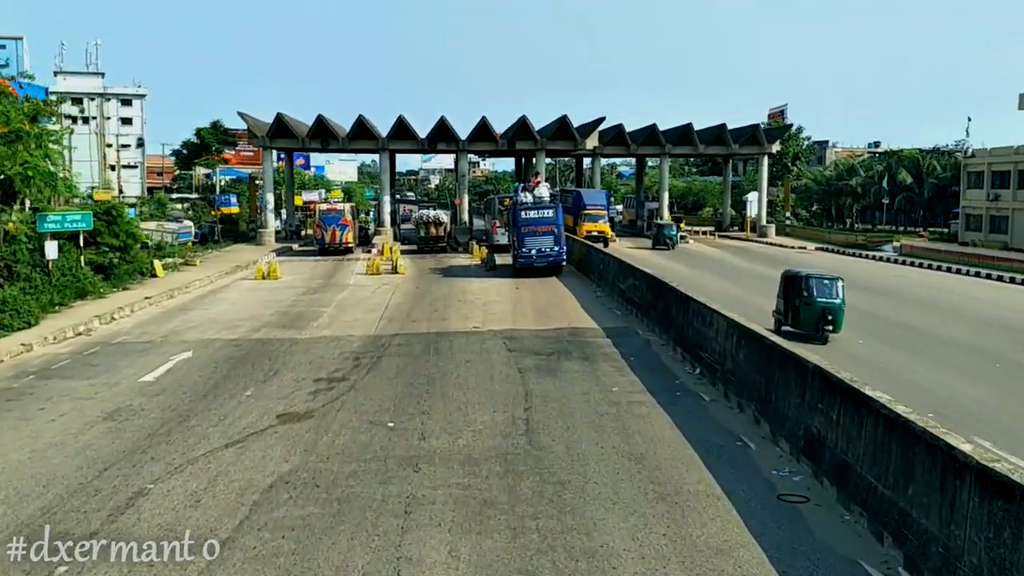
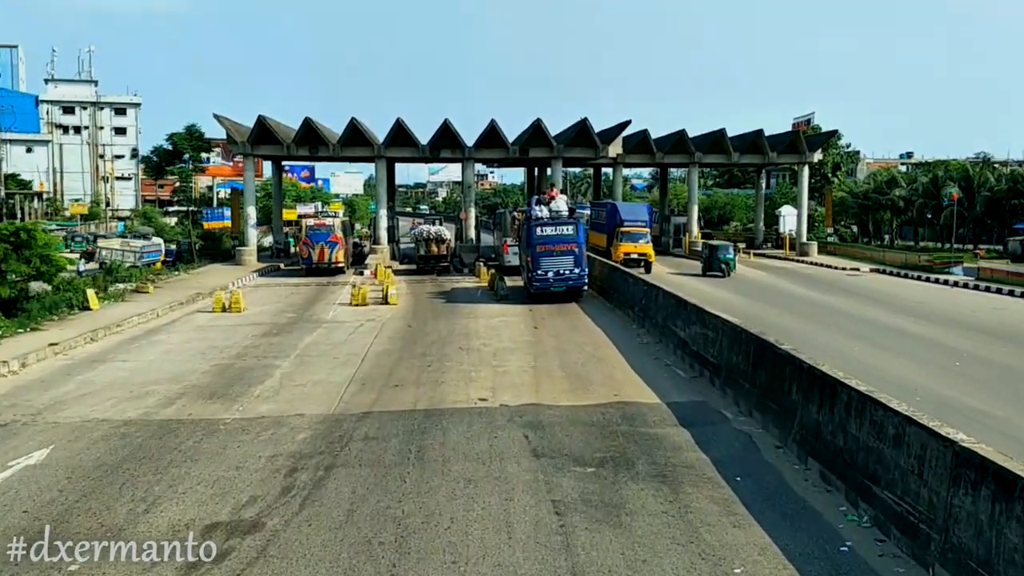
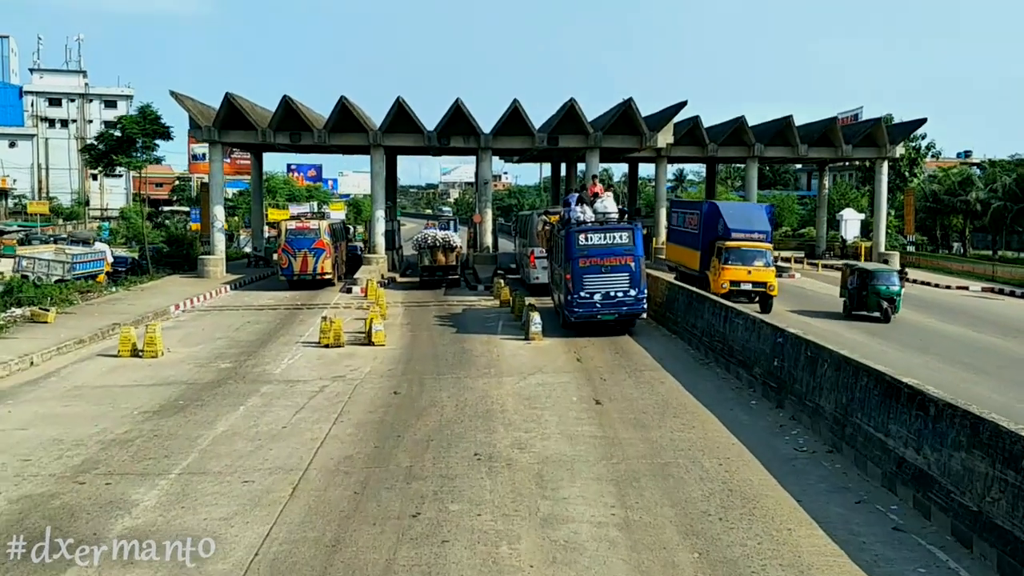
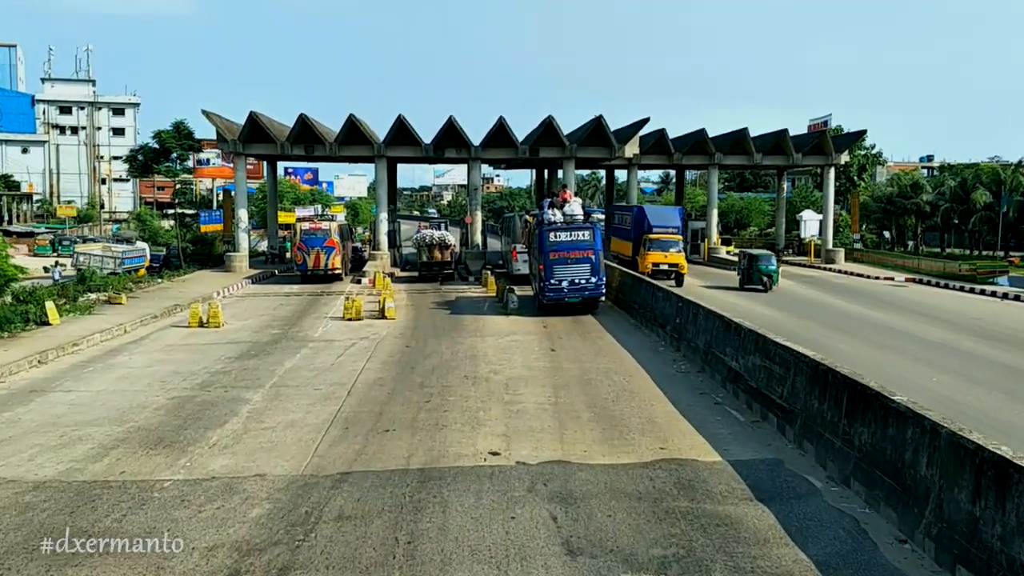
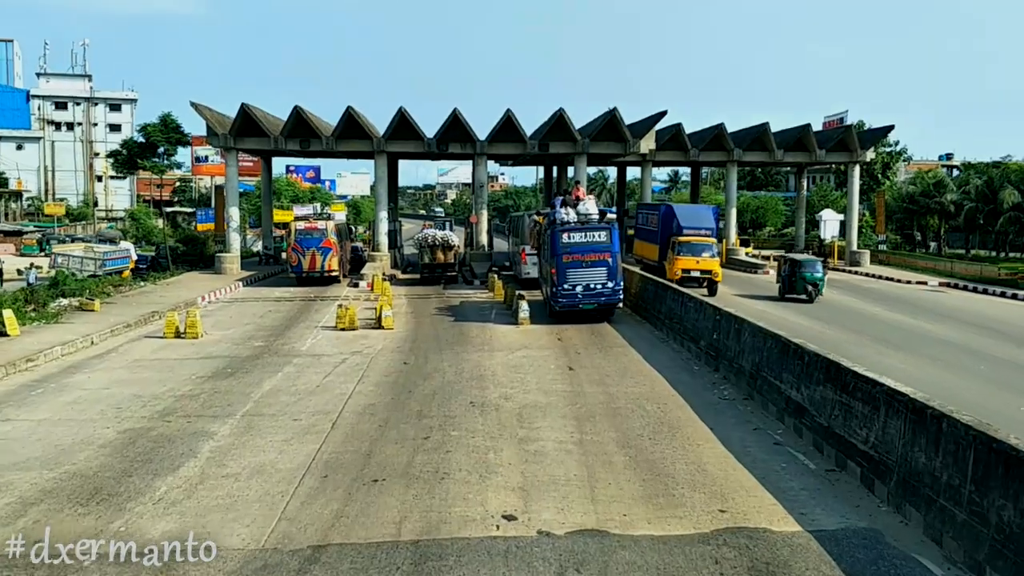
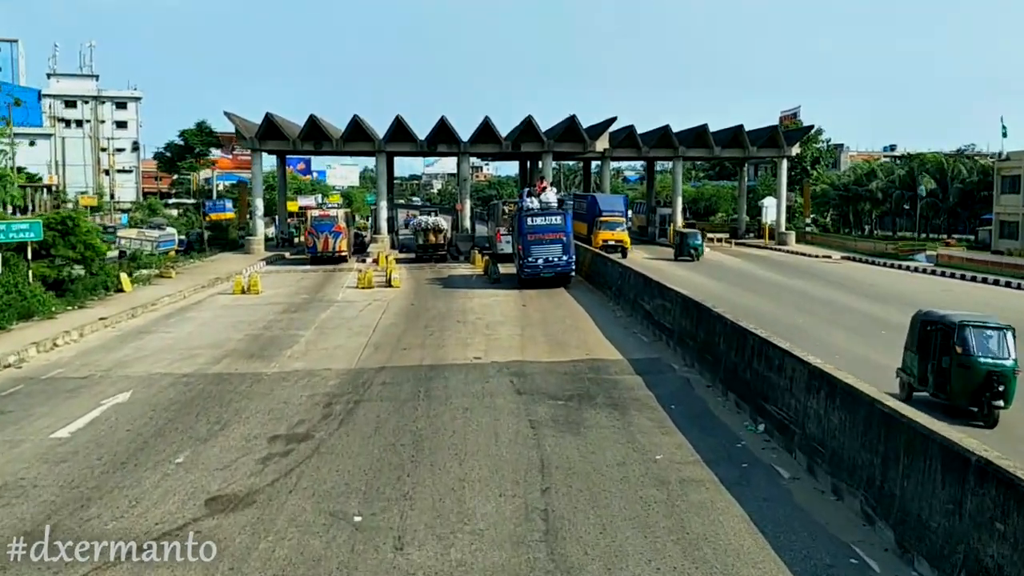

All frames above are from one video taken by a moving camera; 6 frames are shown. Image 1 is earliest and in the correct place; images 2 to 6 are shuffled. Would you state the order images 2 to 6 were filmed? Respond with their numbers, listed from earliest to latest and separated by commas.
6, 2, 4, 5, 3
